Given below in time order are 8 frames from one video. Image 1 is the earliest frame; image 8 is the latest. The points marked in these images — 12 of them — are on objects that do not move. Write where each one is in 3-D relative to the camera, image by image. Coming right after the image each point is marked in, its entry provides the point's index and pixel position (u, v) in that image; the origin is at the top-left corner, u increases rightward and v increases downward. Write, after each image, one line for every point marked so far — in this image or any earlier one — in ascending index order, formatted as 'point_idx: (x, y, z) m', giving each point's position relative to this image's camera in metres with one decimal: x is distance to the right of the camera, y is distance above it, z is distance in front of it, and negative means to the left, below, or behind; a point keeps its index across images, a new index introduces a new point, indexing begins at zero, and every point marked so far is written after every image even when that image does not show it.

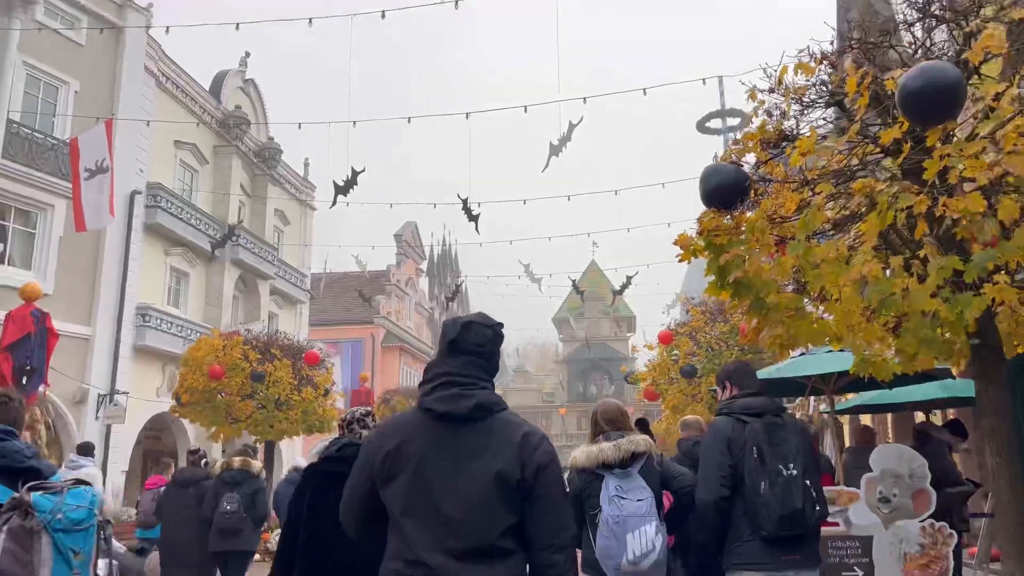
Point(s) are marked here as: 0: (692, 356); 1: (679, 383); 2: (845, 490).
0: (+3.5, -1.3, +15.7) m
1: (+3.3, -1.9, +16.1) m
2: (+3.0, -1.8, +7.3) m
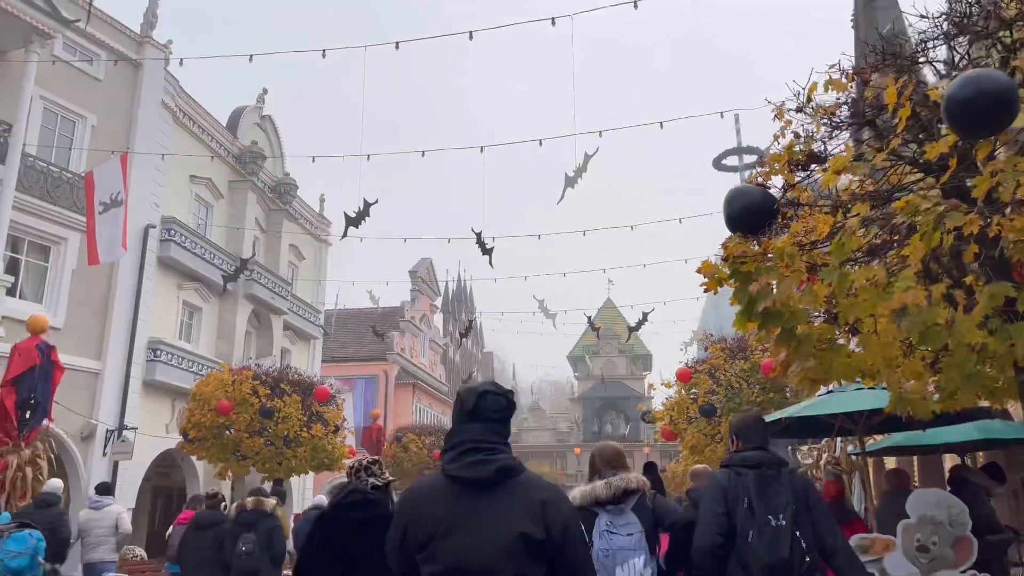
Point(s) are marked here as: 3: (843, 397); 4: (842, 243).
0: (+3.7, -2.0, +15.2) m
1: (+3.6, -2.6, +15.6) m
2: (+3.1, -2.1, +6.9) m
3: (+3.2, -1.1, +7.8) m
4: (+1.8, +0.2, +4.5) m
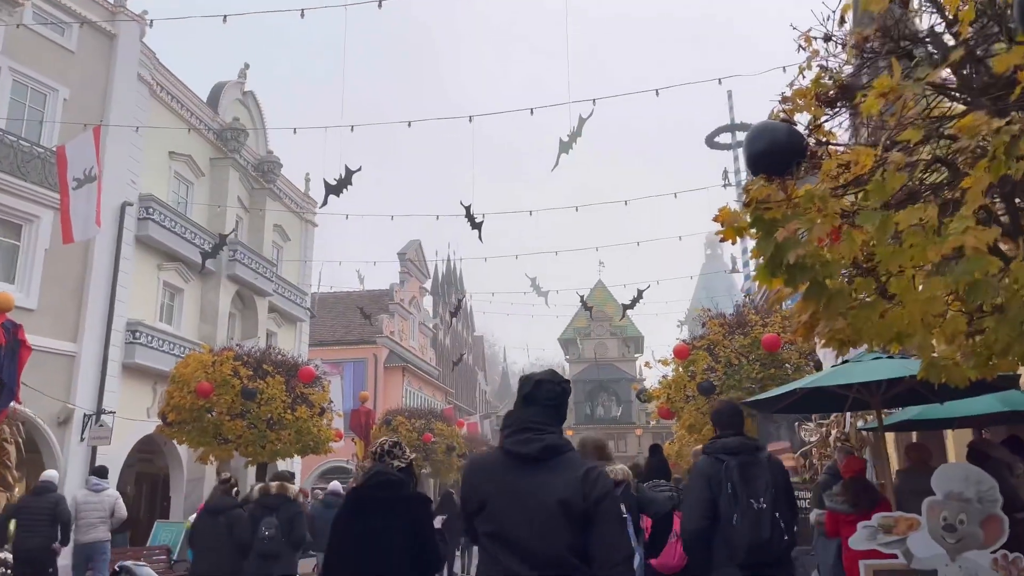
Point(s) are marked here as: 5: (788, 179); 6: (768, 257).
0: (+3.6, -1.5, +14.7) m
1: (+3.4, -2.1, +15.1) m
2: (+3.1, -1.8, +6.4) m
3: (+3.1, -0.7, +7.3) m
4: (+1.8, +0.5, +3.9) m
5: (+1.5, +0.6, +4.5) m
6: (+1.4, +0.2, +4.3) m
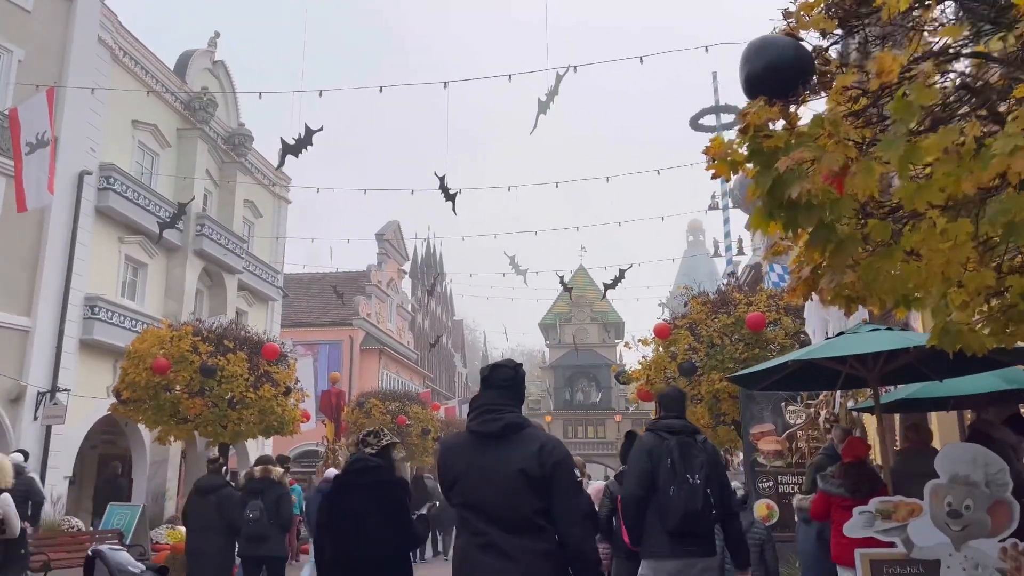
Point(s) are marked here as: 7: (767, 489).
0: (+3.1, -1.1, +14.2) m
1: (+2.9, -1.7, +14.5) m
2: (+2.8, -1.5, +5.8) m
3: (+2.9, -0.4, +6.7) m
4: (+1.6, +0.8, +3.2) m
5: (+1.3, +0.9, +3.8) m
6: (+1.1, +0.4, +3.6) m
7: (+3.7, -2.9, +11.8) m
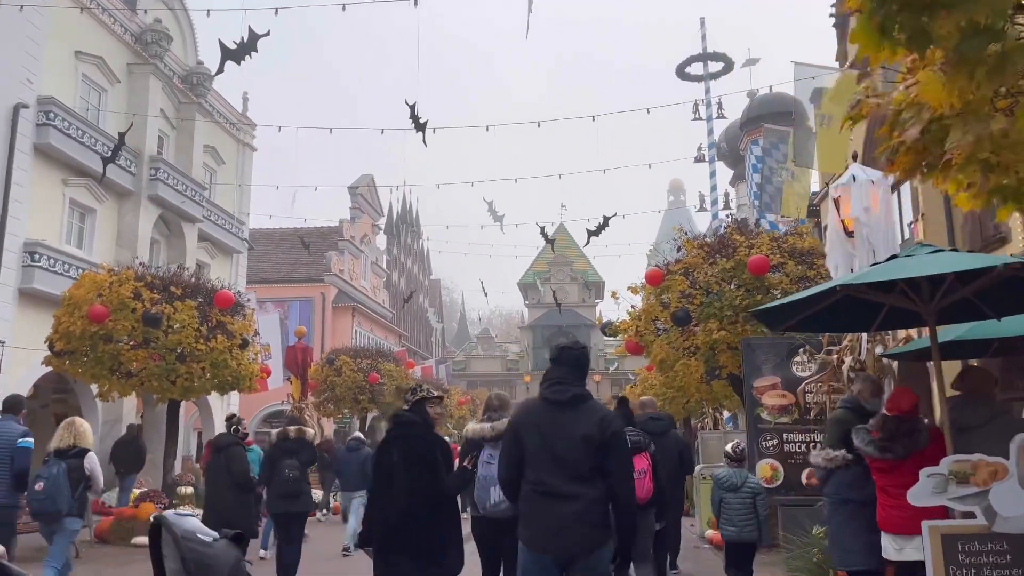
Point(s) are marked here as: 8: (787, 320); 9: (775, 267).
0: (+2.8, -0.2, +12.9) m
1: (+2.6, -0.8, +13.3) m
2: (+2.7, -1.0, +4.6) m
3: (+2.7, +0.2, +5.4) m
4: (+1.5, +1.2, +1.9) m
5: (+1.3, +1.3, +2.5) m
6: (+1.1, +0.9, +2.3) m
7: (+3.4, -2.1, +10.7) m
8: (+2.1, -0.2, +6.2) m
9: (+4.1, +0.3, +12.6) m
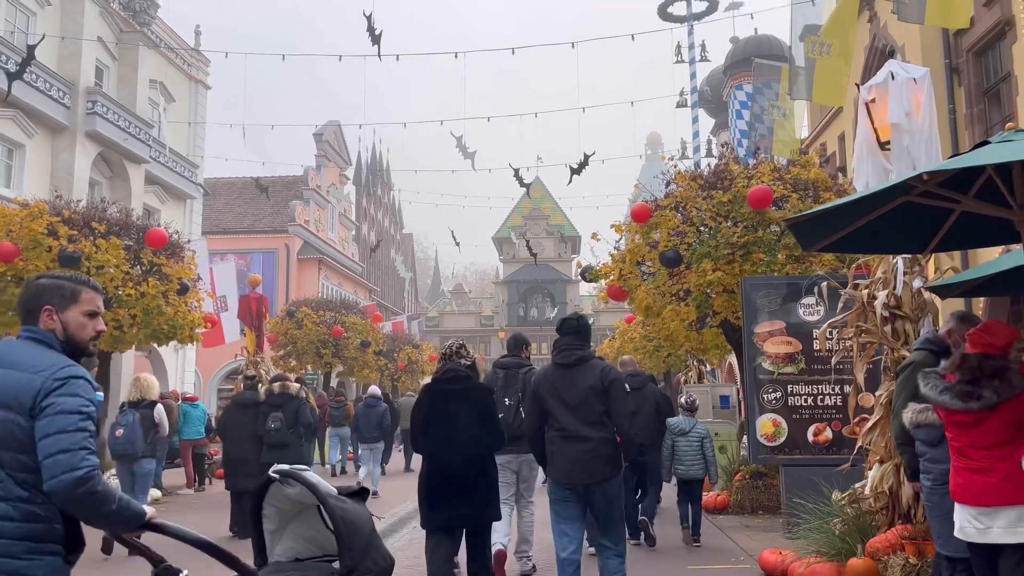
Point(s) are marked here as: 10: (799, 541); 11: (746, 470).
0: (+2.3, +0.7, +11.5) m
1: (+2.1, +0.2, +12.0) m
2: (+2.5, -0.5, +3.2) m
3: (+2.5, +0.7, +4.0) m
4: (+1.4, +1.5, +0.4) m
5: (+1.1, +1.7, +1.0) m
6: (+1.0, +1.2, +0.8) m
7: (+3.0, -1.3, +9.4) m
8: (+1.9, +0.3, +4.8) m
9: (+3.7, +1.2, +11.3) m
10: (+2.5, -2.2, +7.1) m
11: (+3.4, -2.7, +11.9) m
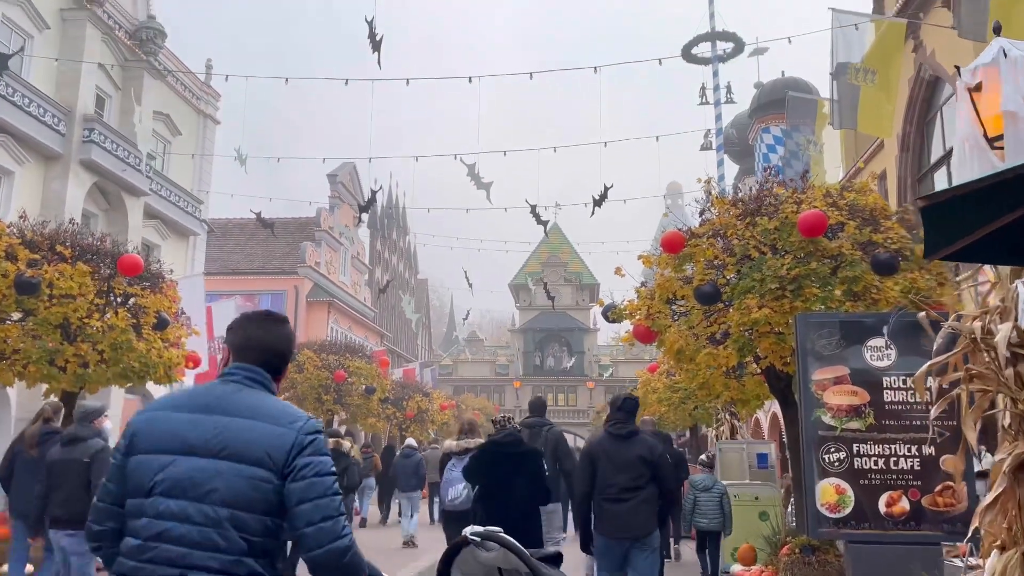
0: (+2.5, +0.2, +10.1) m
1: (+2.3, -0.4, +10.5) m
2: (+2.5, -0.5, +1.7) m
3: (+2.5, +0.7, +2.6) m
4: (+1.4, +1.7, -0.9) m
5: (+1.1, +1.9, -0.3) m
6: (+0.9, +1.4, -0.6) m
7: (+3.1, -1.7, +7.8) m
8: (+1.9, +0.2, +3.4) m
9: (+3.9, +0.7, +9.8) m
10: (+2.6, -2.4, +5.5) m
11: (+3.6, -3.2, +10.2) m
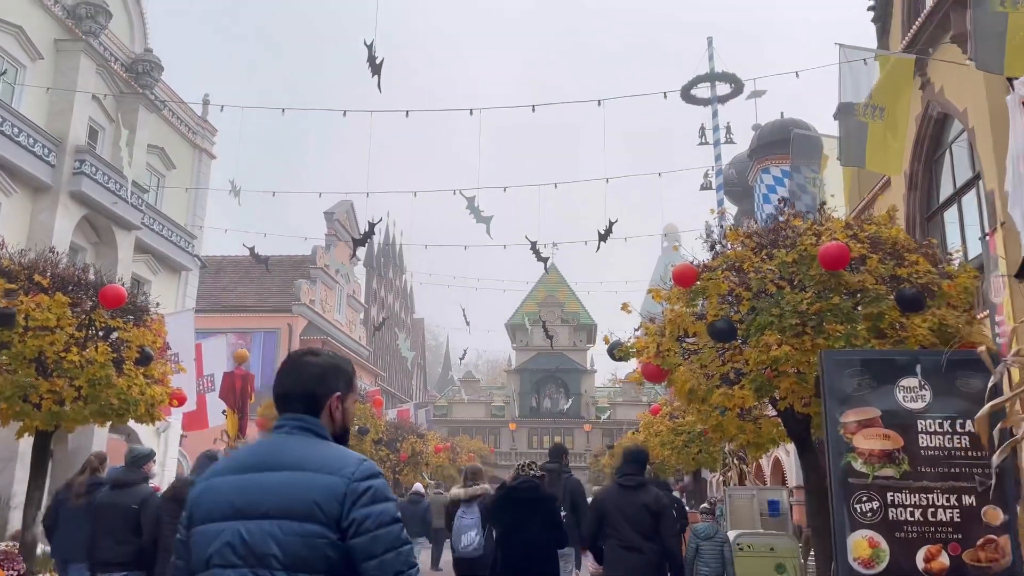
0: (+2.6, -0.2, +9.6) m
1: (+2.3, -0.8, +9.9) m
2: (+2.6, -0.5, +1.2) m
3: (+2.6, +0.6, +2.1) m
4: (+1.5, +1.9, -1.4) m
5: (+1.2, +2.0, -0.8) m
6: (+1.0, +1.5, -1.0) m
7: (+3.2, -2.0, +7.2) m
8: (+2.0, +0.2, +2.9) m
9: (+3.9, +0.3, +9.3) m
10: (+2.6, -2.6, +4.8) m
11: (+3.6, -3.6, +9.5) m
